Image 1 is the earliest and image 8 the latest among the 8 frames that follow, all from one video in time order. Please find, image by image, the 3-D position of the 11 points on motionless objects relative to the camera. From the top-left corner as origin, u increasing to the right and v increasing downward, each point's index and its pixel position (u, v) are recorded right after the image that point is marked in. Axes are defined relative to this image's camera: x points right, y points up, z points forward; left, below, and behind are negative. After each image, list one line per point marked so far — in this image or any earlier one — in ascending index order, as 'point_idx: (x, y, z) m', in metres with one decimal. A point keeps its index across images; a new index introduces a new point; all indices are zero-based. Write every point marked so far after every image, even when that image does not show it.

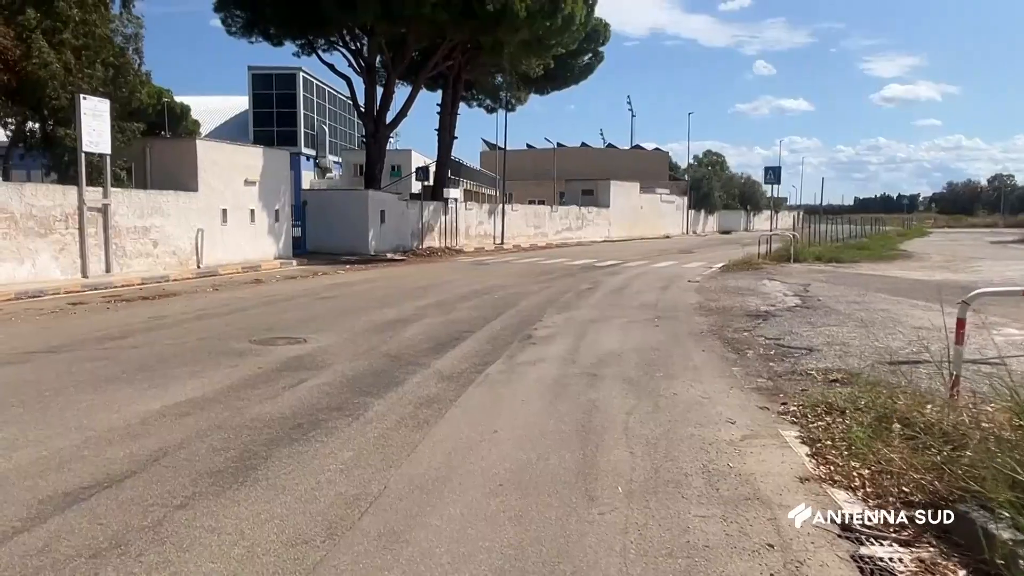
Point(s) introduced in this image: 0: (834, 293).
0: (+7.2, -0.1, +18.4) m
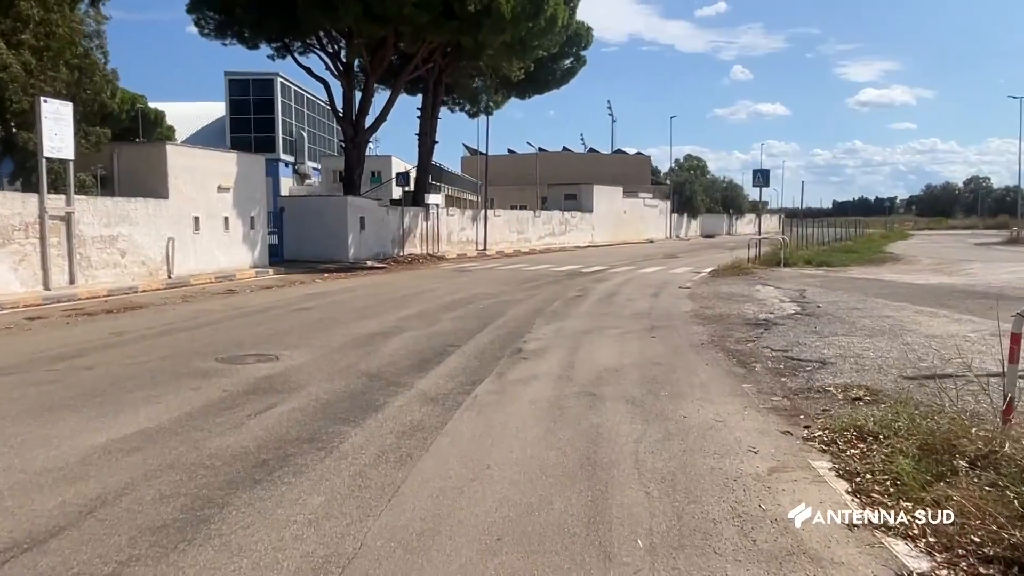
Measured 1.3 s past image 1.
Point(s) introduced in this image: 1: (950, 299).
0: (+6.9, -0.2, +17.7) m
1: (+9.1, -0.2, +17.3) m
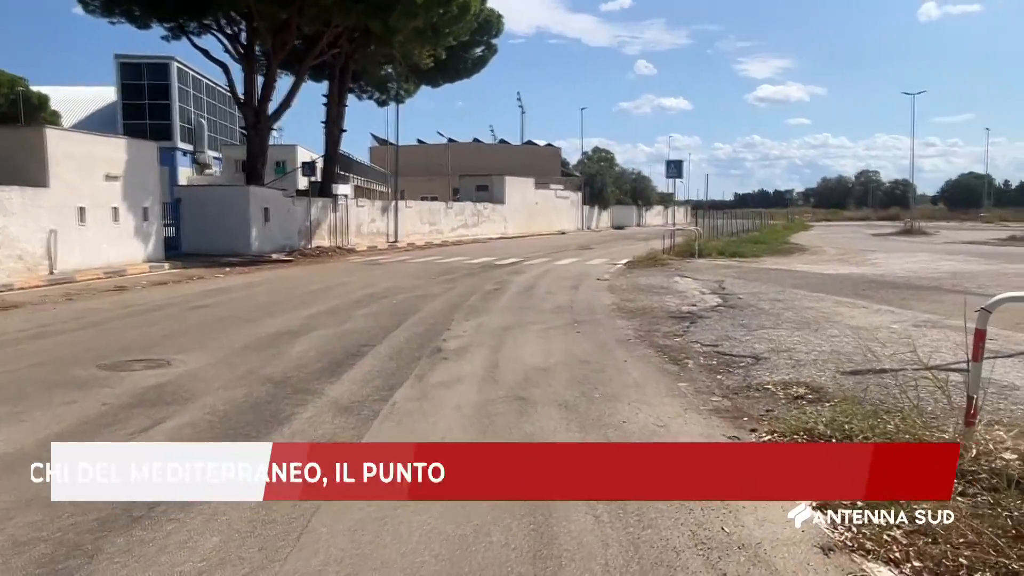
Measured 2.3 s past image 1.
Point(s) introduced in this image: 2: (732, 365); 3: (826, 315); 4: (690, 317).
0: (+5.1, 0.0, +17.6) m
1: (+7.4, 0.0, +17.4) m
2: (+2.5, -0.9, +9.5) m
3: (+5.0, -0.4, +13.2) m
4: (+2.9, -0.5, +13.7) m
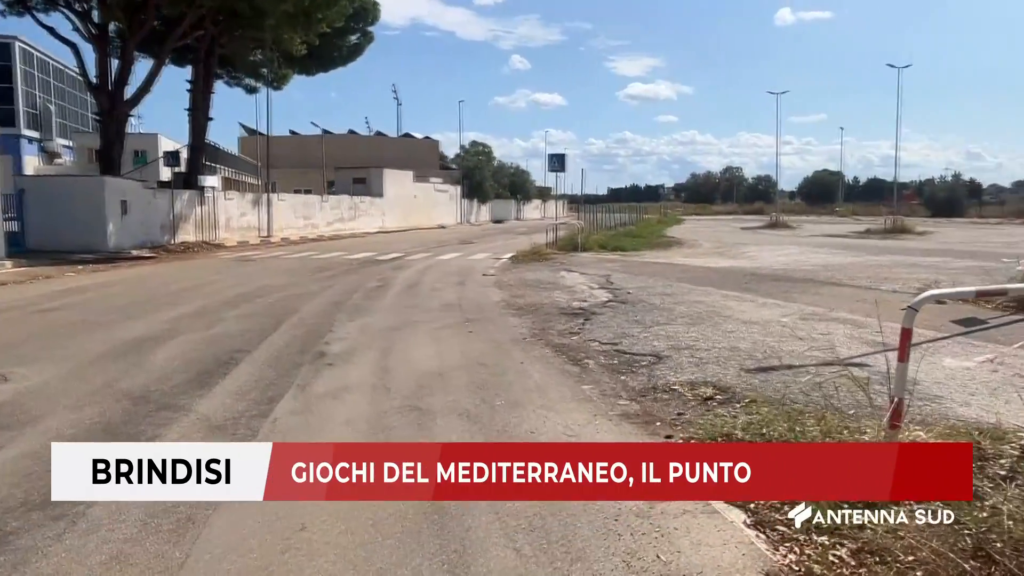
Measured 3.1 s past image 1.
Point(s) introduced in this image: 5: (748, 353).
0: (+2.7, +0.1, +17.5) m
1: (+5.0, +0.1, +17.7) m
2: (+1.3, -0.9, +9.1) m
3: (+3.2, -0.3, +13.1) m
4: (+1.1, -0.4, +13.4) m
5: (+2.6, -0.7, +9.3) m
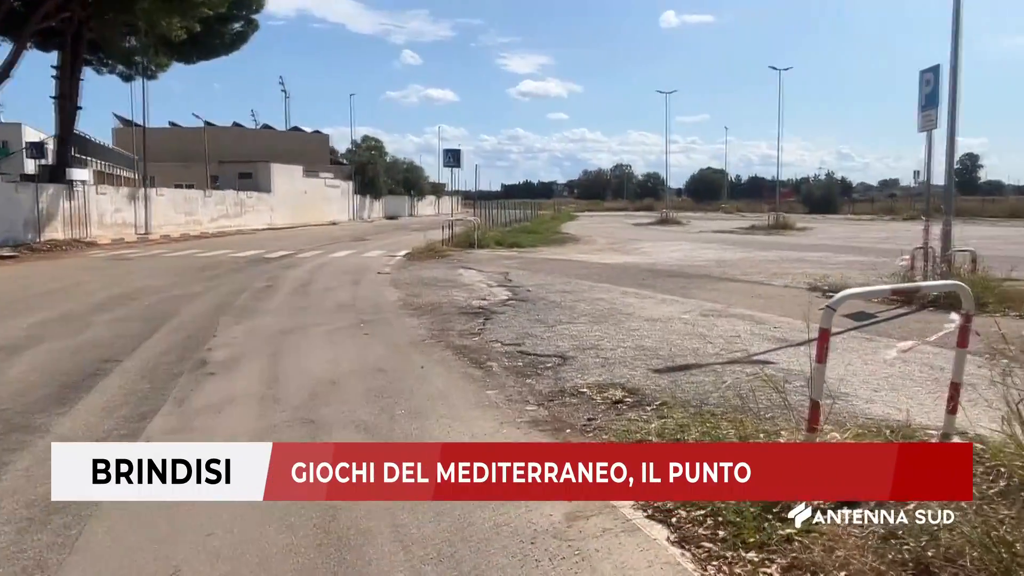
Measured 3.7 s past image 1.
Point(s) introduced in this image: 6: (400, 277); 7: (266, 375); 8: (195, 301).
0: (+0.6, +0.1, +17.3) m
1: (+2.8, +0.2, +17.8) m
2: (+0.3, -0.8, +8.8) m
3: (+1.7, -0.3, +13.0) m
4: (-0.5, -0.4, +13.0) m
5: (+1.6, -0.7, +9.2) m
6: (-2.7, +0.3, +19.6) m
7: (-2.6, -0.9, +8.6) m
8: (-5.8, -0.2, +15.1) m
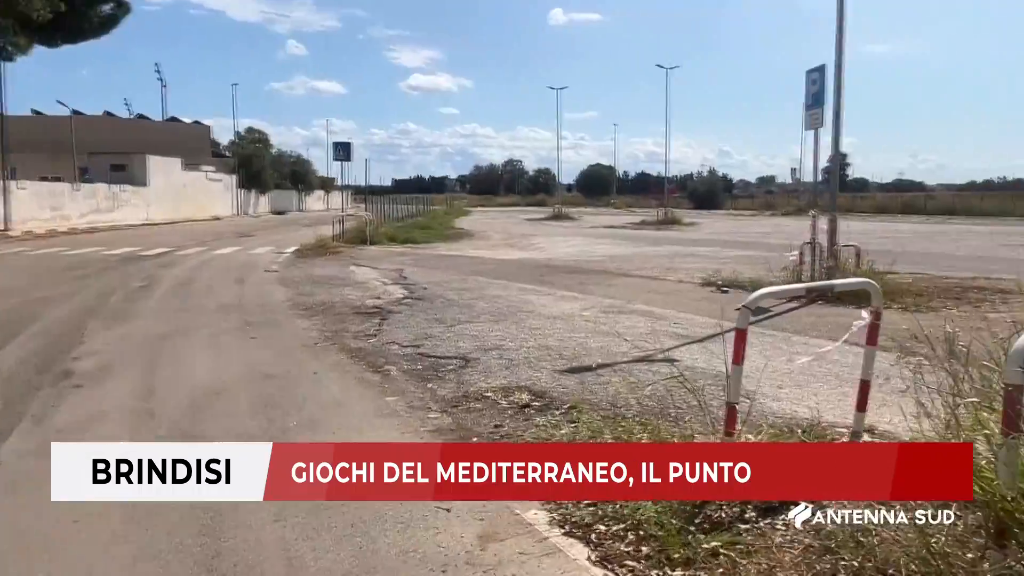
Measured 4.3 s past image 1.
0: (-1.6, +0.2, +16.9) m
1: (+0.6, +0.3, +17.6) m
2: (-0.7, -0.8, +8.4) m
3: (+0.1, -0.2, +12.8) m
4: (-2.0, -0.4, +12.4) m
5: (+0.5, -0.7, +8.9) m
6: (-5.1, +0.3, +18.7) m
7: (-3.5, -0.9, +7.9) m
8: (-7.6, -0.3, +13.8) m
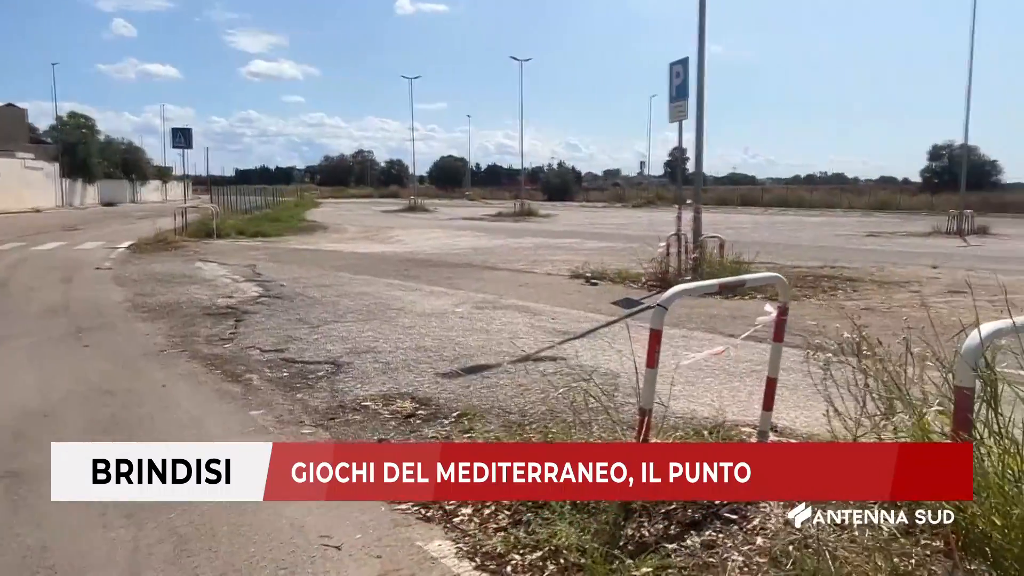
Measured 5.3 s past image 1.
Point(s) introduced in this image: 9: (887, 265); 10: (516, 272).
0: (-4.2, +0.2, +15.8) m
1: (-2.2, +0.4, +16.9) m
2: (-1.9, -0.8, +7.6) m
3: (-1.9, -0.2, +12.1) m
4: (-3.8, -0.3, +11.4) m
5: (-0.8, -0.6, +8.4) m
6: (-8.0, +0.3, +17.0) m
7: (-4.5, -1.0, +6.6) m
8: (-9.6, -0.3, +11.8) m
9: (+8.0, +0.5, +17.7) m
10: (+0.1, +0.3, +16.1) m
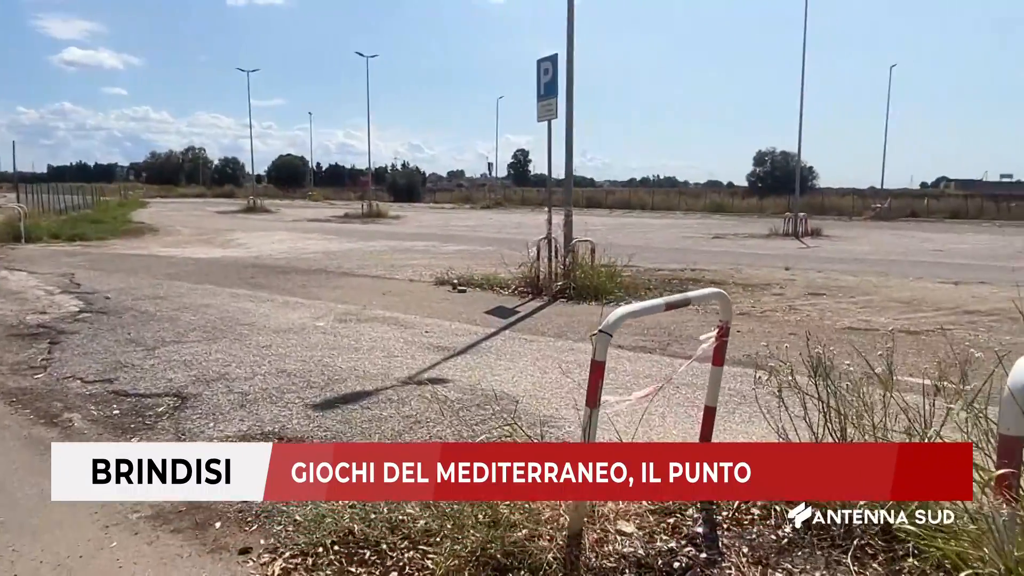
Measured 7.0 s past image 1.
0: (-6.6, 0.0, +13.9) m
1: (-4.8, +0.2, +15.4) m
2: (-2.8, -1.0, +6.3) m
3: (-3.6, -0.3, +10.7) m
4: (-5.4, -0.5, +9.6) m
5: (-1.8, -0.8, +7.2) m
6: (-10.5, 0.0, +14.4) m
7: (-5.2, -1.2, +4.8) m
8: (-11.1, -0.6, +8.9) m
9: (+5.0, +0.4, +18.0) m
10: (-2.5, +0.2, +15.0) m
